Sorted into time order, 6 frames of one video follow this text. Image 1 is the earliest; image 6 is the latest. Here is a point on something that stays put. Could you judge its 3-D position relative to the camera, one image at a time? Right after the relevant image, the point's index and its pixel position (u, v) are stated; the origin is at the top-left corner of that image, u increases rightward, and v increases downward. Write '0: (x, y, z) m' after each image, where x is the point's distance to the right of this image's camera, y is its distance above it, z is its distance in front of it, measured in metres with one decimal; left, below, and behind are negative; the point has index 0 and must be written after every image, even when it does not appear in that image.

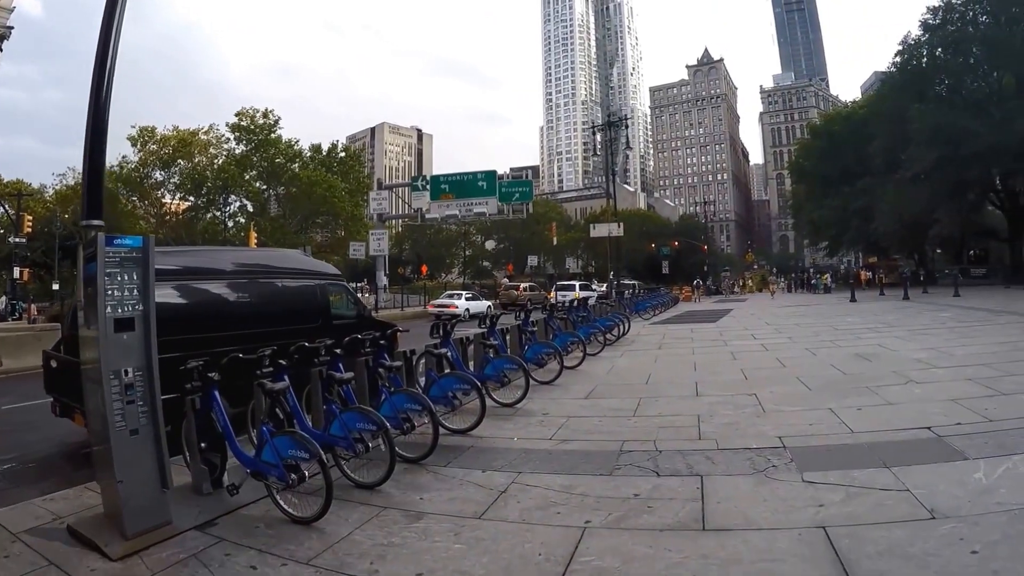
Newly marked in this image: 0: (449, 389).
0: (-0.8, -1.3, +7.4) m
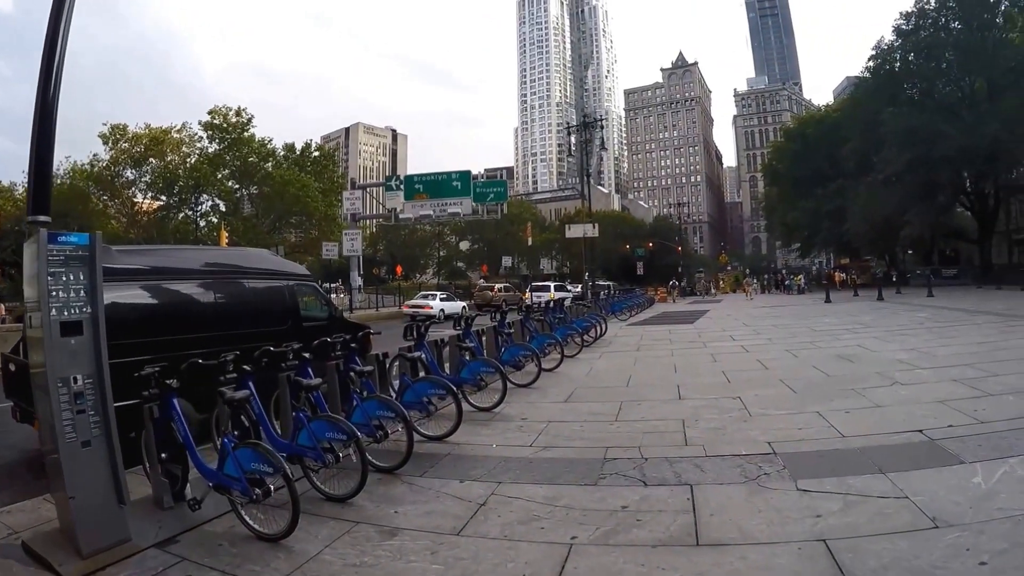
0: (-1.1, -1.3, +7.1) m
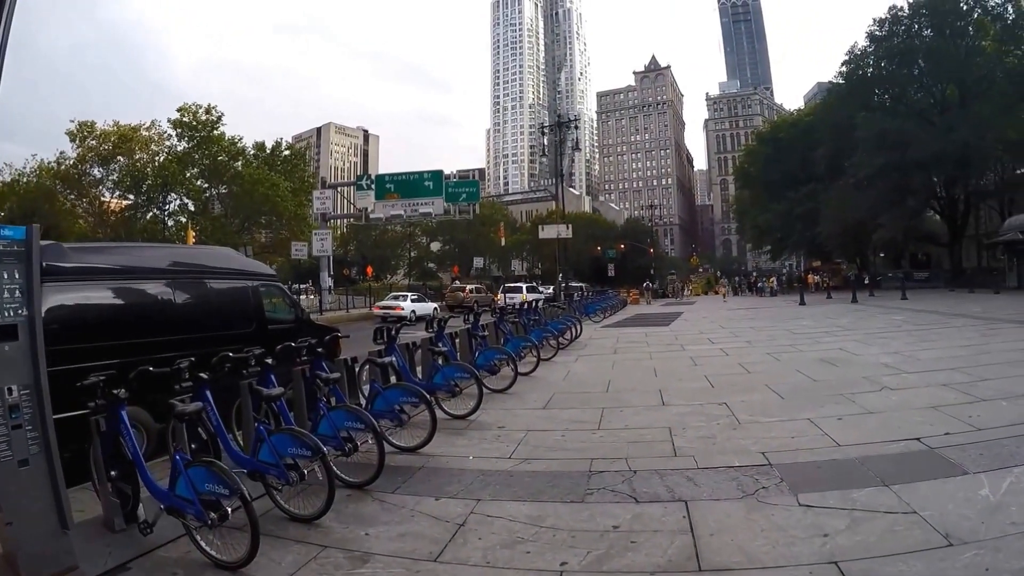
0: (-1.3, -1.3, +6.6) m
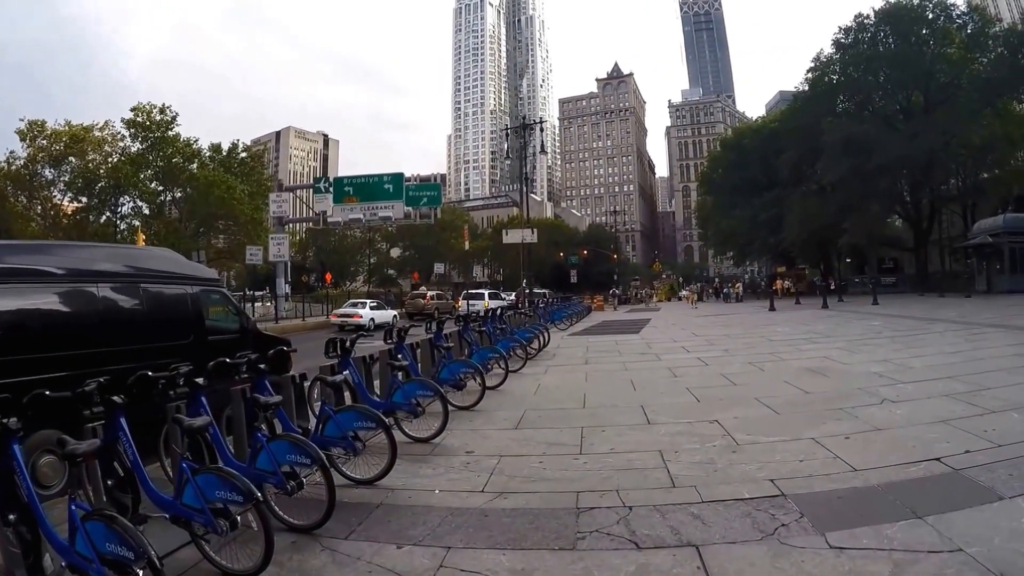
0: (-1.5, -1.3, +5.6) m
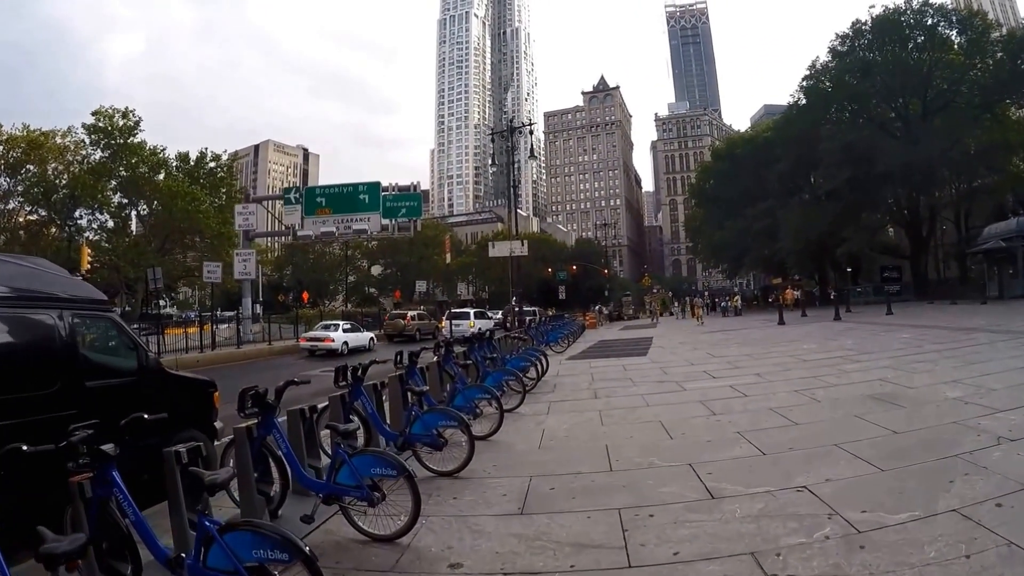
0: (-1.5, -1.5, +3.3) m
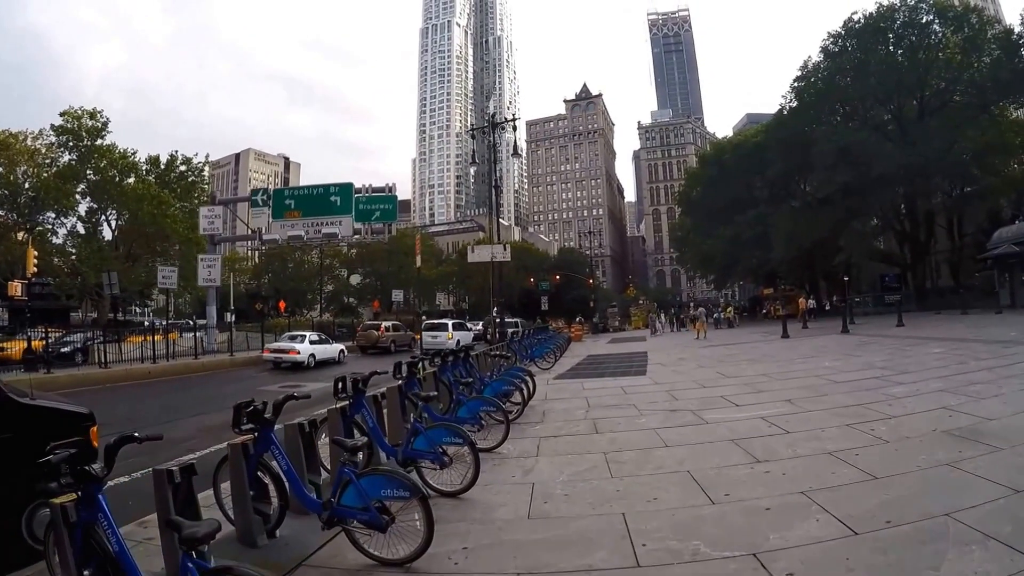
0: (-1.5, -1.4, +1.3) m
